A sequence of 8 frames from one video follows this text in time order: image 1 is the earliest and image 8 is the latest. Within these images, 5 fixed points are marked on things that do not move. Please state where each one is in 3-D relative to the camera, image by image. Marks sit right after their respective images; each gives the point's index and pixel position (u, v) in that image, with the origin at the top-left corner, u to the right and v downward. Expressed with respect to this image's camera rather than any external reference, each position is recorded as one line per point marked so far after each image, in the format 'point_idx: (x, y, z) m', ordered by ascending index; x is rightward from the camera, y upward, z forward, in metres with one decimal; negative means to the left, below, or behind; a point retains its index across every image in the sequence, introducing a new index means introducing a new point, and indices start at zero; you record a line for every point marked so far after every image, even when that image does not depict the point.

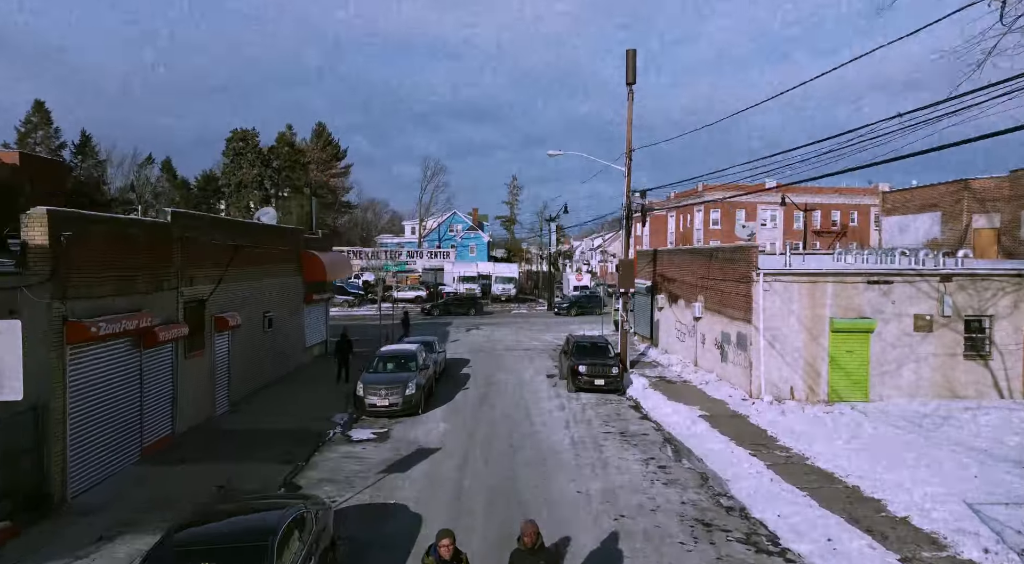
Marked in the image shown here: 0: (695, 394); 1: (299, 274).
0: (+3.3, -2.0, +13.0) m
1: (-4.6, +0.2, +15.6) m
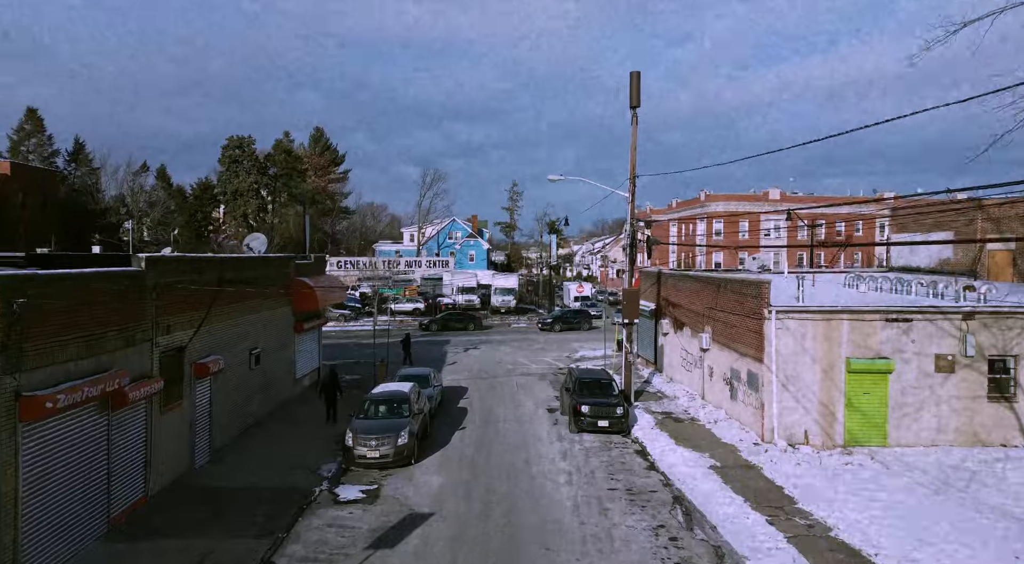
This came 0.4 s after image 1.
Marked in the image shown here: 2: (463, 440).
0: (+3.3, -2.6, +12.3) m
1: (-4.6, -0.4, +15.0) m
2: (-0.8, -2.6, +12.0) m
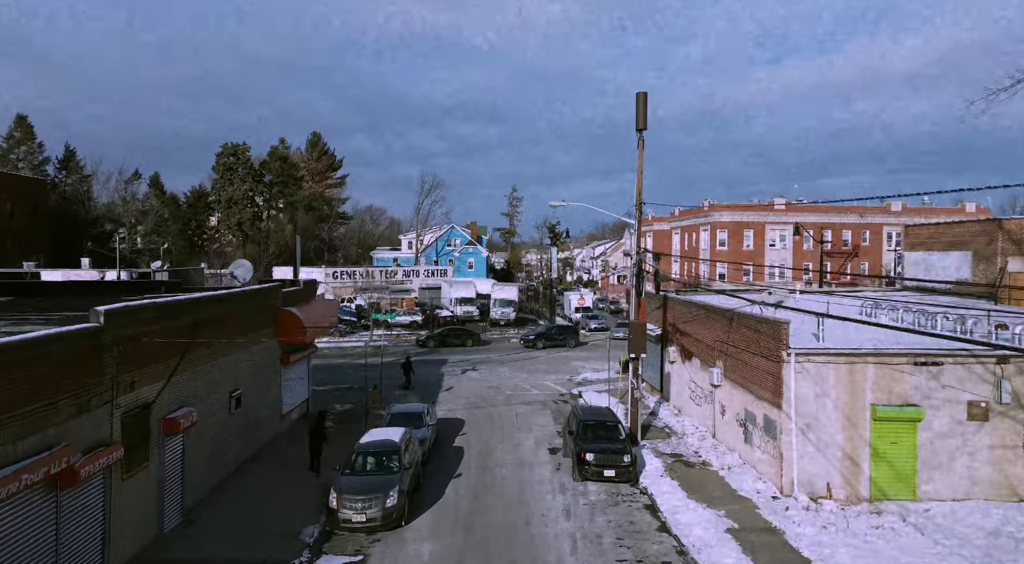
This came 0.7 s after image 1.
0: (+3.2, -3.2, +11.5) m
1: (-4.7, -1.0, +14.1) m
2: (-0.8, -3.2, +11.2) m
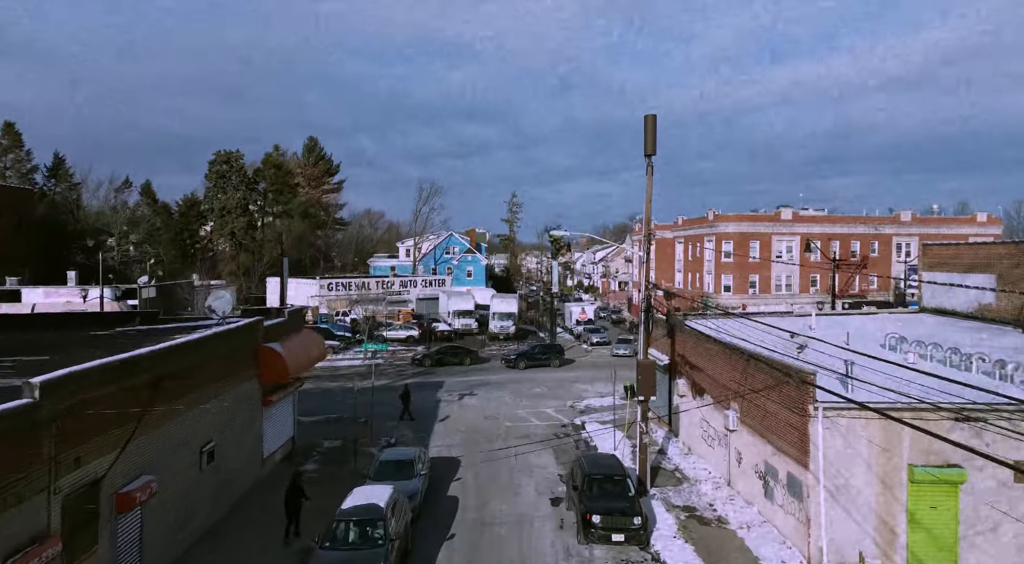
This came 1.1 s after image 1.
0: (+3.2, -3.8, +10.4) m
1: (-4.7, -1.7, +13.1) m
2: (-0.8, -3.9, +10.1) m
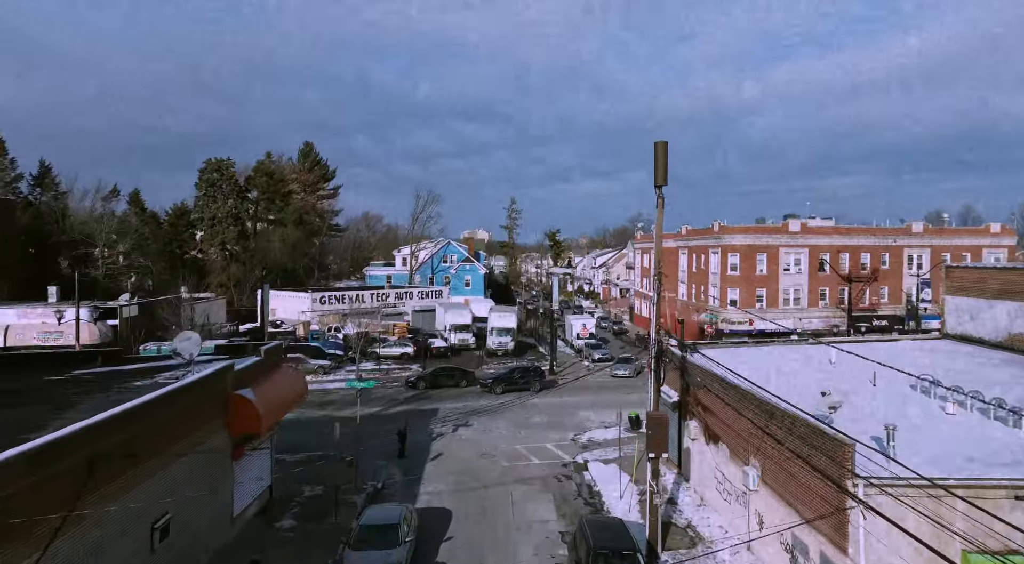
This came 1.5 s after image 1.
0: (+3.2, -4.5, +9.2) m
1: (-4.7, -2.4, +11.8) m
2: (-0.9, -4.5, +8.9) m
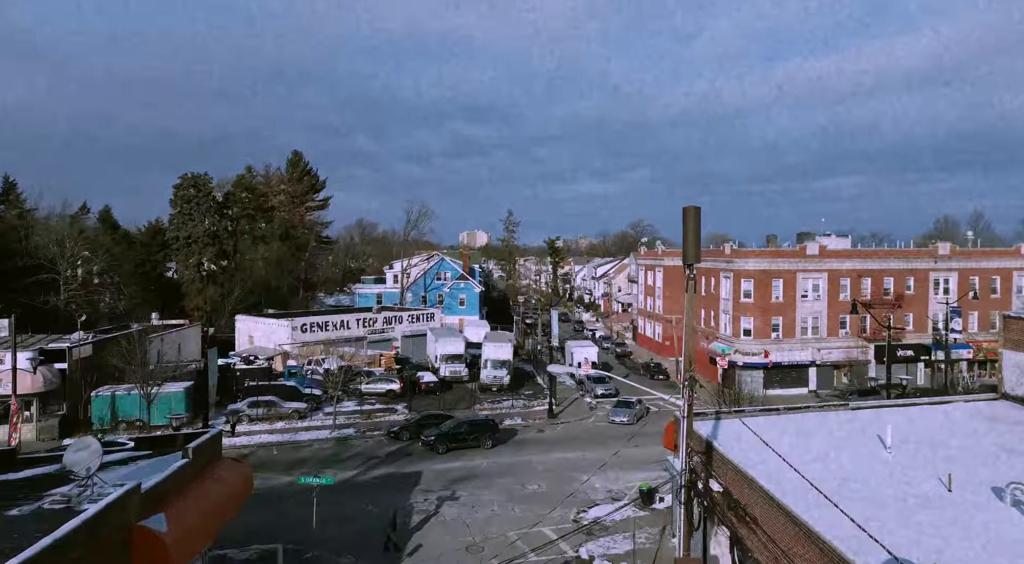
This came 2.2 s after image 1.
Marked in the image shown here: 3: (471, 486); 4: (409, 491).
0: (+3.0, -5.8, +6.4) m
1: (-4.9, -3.6, +9.0) m
2: (-1.1, -5.8, +6.1) m
3: (-1.1, -5.4, +19.2) m
4: (-2.7, -5.4, +18.9) m
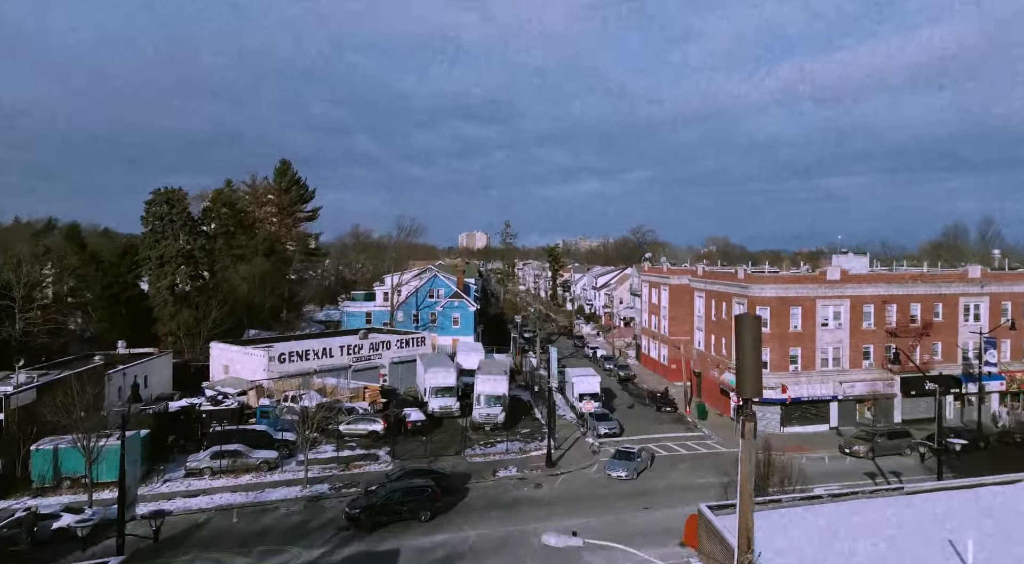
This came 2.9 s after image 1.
0: (+2.8, -7.0, +3.7) m
1: (-5.1, -4.8, +6.3) m
2: (-1.3, -7.0, +3.4) m
3: (-1.3, -6.6, +16.5) m
4: (-2.9, -6.6, +16.2) m
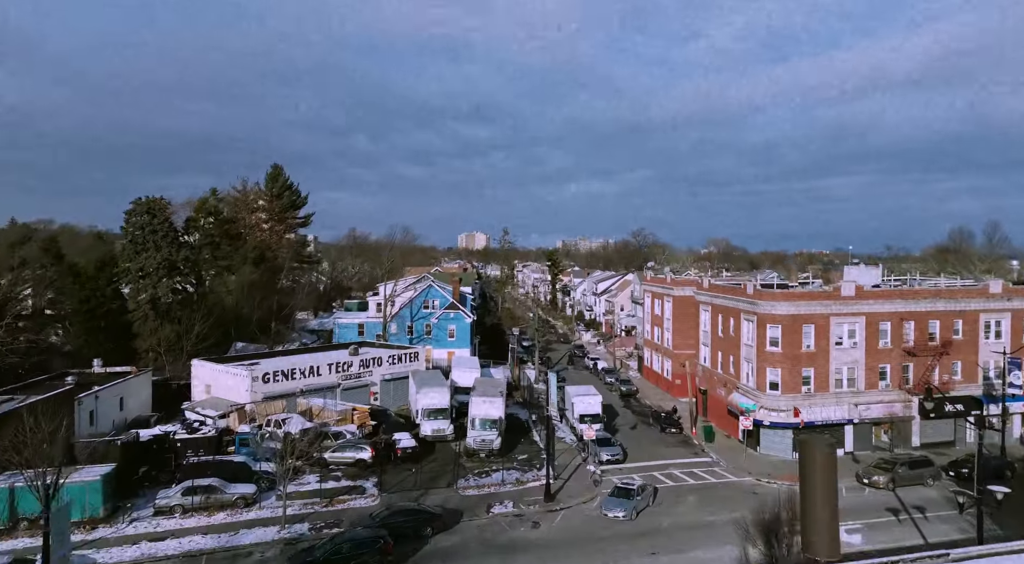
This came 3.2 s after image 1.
0: (+2.6, -7.7, +2.0) m
1: (-5.3, -5.5, +4.6) m
2: (-1.4, -7.7, +1.7) m
3: (-1.4, -7.3, +14.7) m
4: (-3.0, -7.3, +14.5) m
